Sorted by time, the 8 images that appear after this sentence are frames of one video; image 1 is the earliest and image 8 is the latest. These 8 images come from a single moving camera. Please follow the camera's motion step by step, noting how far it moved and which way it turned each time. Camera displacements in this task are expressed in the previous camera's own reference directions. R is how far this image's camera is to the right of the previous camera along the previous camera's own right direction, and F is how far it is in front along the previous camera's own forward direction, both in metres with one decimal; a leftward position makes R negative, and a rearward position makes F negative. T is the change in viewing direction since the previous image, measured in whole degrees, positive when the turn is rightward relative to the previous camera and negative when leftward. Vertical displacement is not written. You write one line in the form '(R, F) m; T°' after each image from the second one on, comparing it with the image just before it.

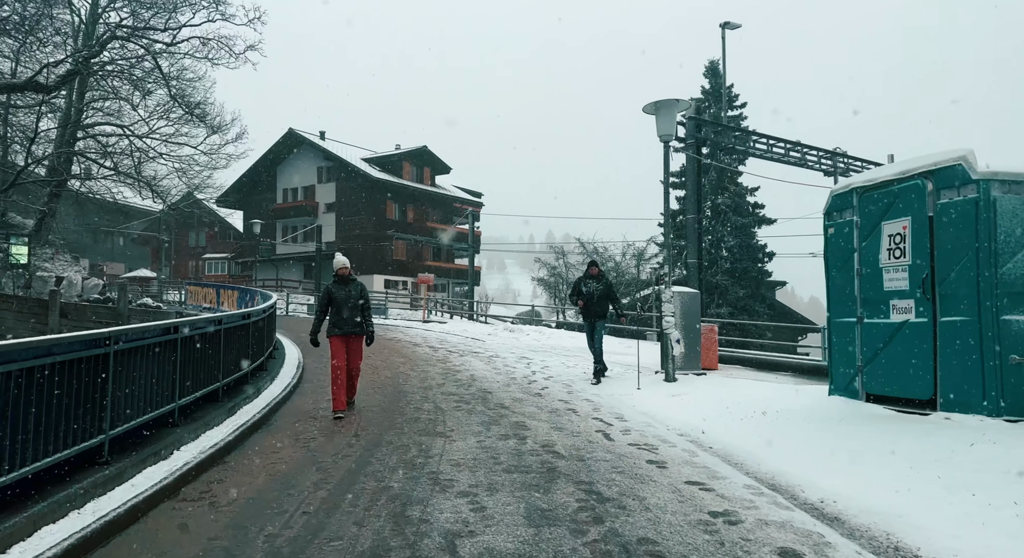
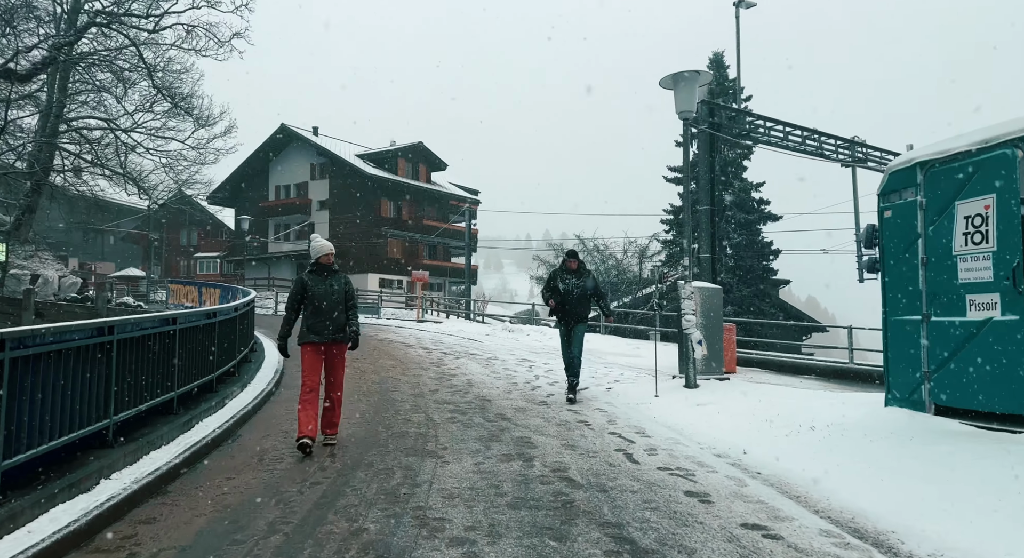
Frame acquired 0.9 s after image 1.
(-0.1, +1.1) m; 0°
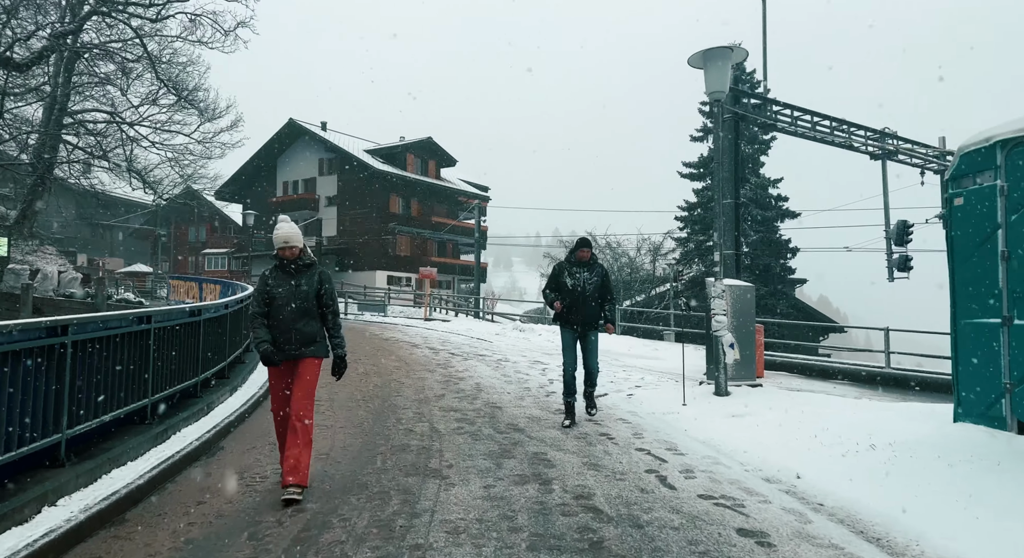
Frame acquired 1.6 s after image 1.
(-0.1, +0.8) m; -1°
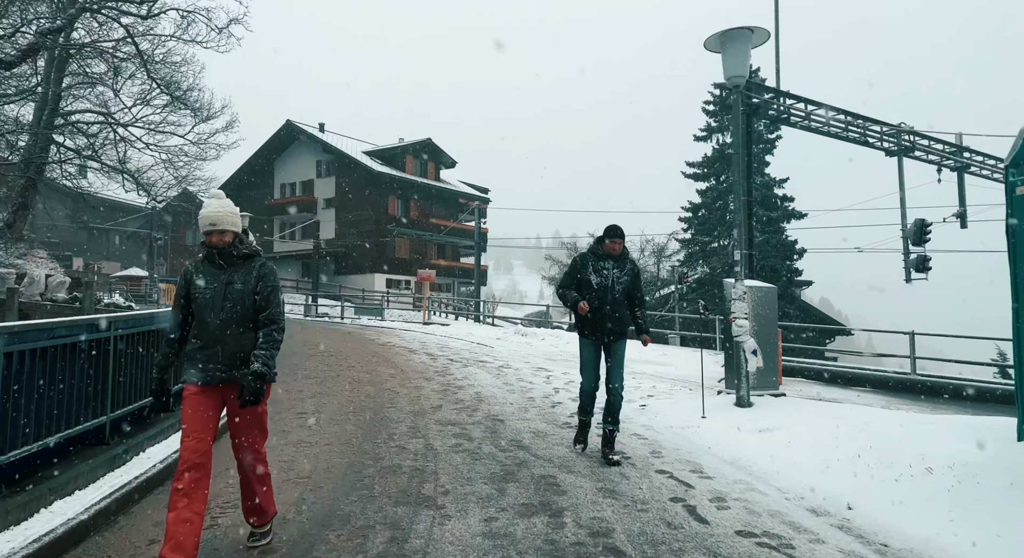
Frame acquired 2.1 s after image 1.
(0.0, +0.7) m; 0°
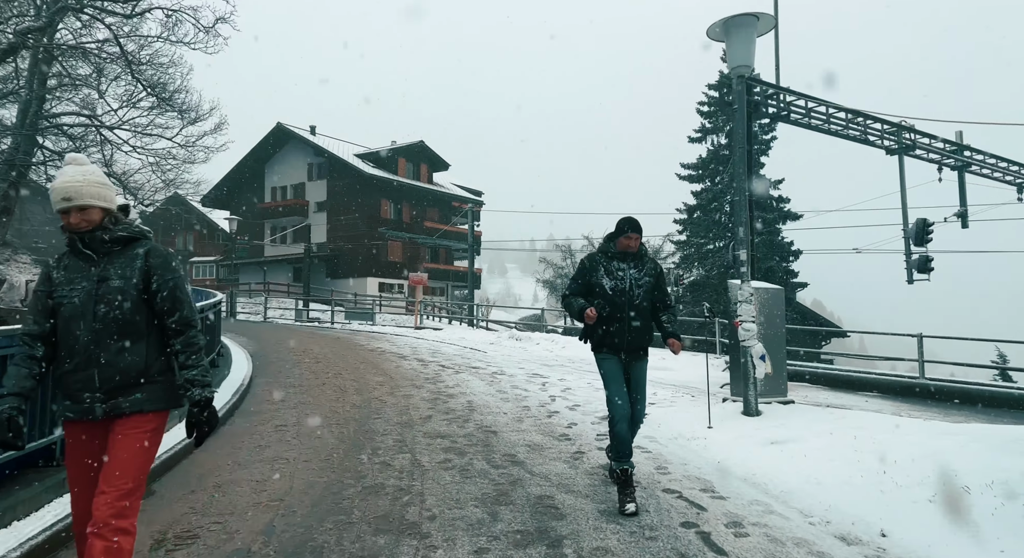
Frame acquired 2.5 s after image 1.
(0.0, +0.5) m; +1°
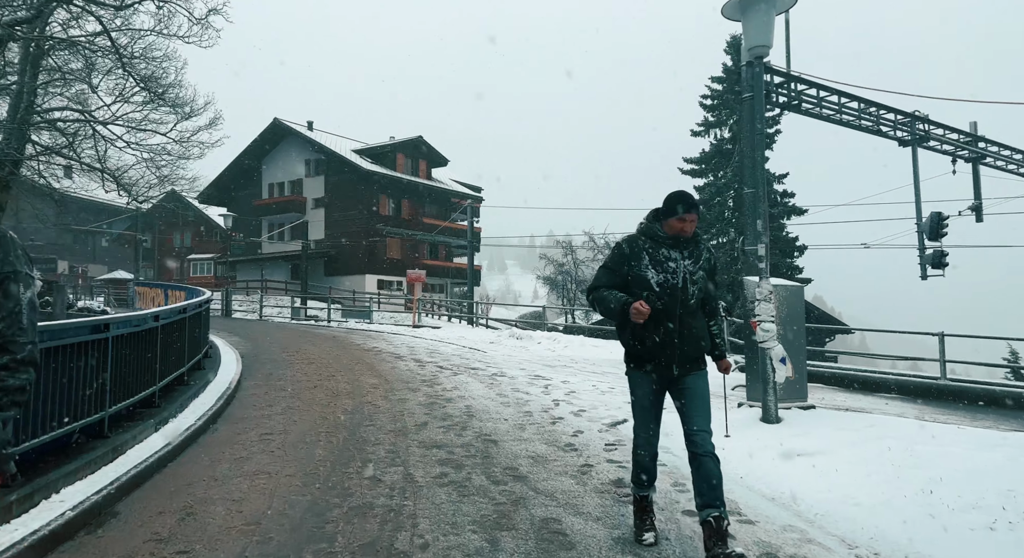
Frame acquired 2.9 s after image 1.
(0.0, +0.5) m; 0°
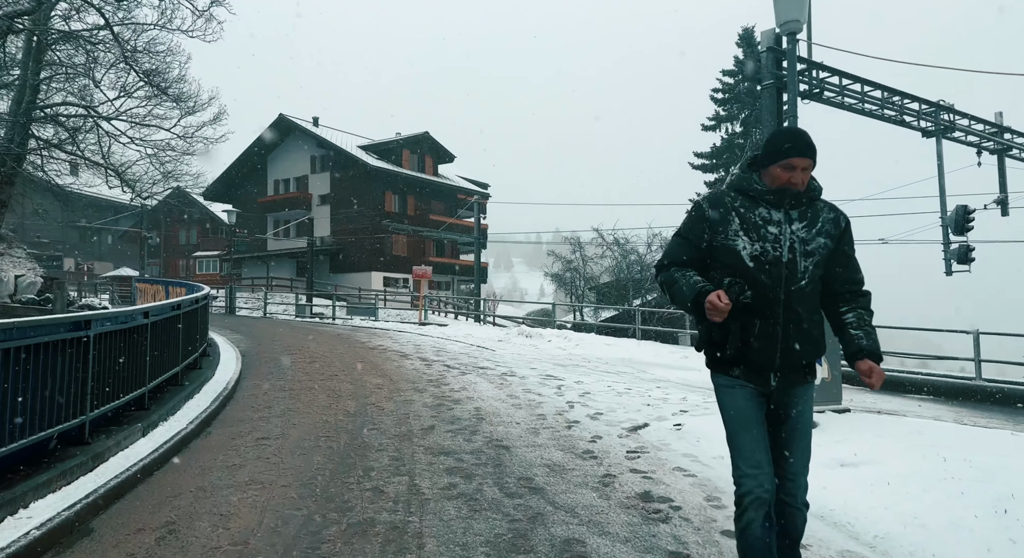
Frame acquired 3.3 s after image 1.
(-0.1, +0.5) m; -1°
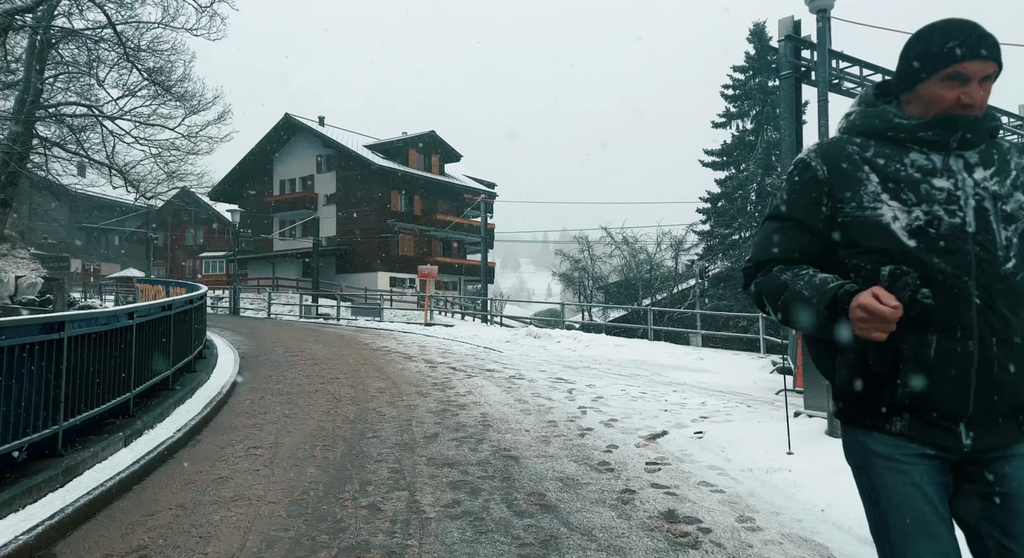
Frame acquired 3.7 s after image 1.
(0.0, +0.4) m; -1°
